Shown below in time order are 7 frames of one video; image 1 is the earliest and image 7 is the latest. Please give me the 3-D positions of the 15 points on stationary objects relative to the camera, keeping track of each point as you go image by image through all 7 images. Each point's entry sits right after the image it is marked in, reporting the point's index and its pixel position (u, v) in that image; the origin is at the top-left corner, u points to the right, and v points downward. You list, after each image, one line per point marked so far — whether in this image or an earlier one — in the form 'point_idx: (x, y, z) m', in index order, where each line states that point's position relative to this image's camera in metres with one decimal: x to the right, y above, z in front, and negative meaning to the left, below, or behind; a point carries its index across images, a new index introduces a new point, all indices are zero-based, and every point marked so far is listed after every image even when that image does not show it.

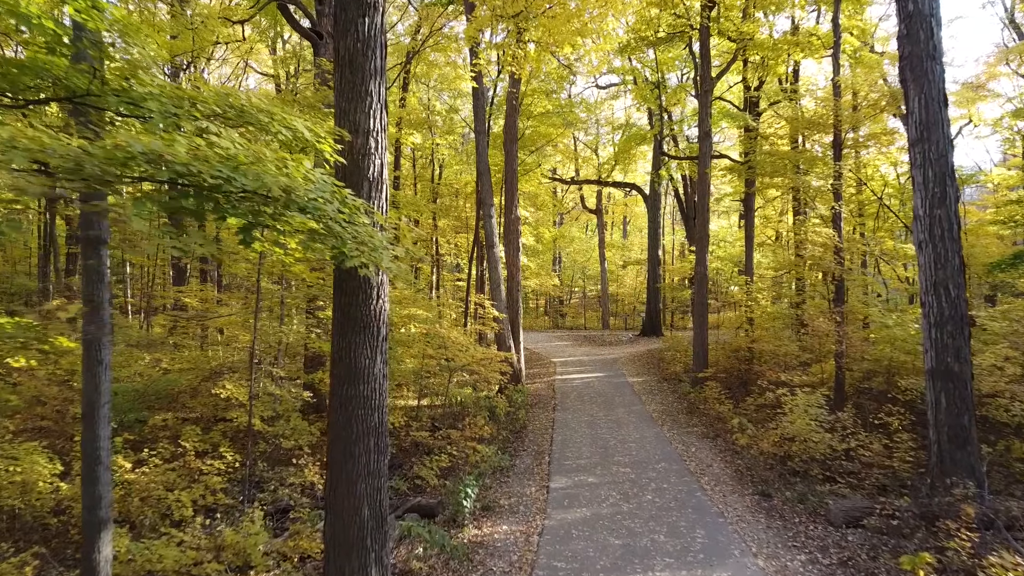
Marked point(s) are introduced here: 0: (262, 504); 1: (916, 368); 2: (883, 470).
0: (-3.0, -2.6, +5.5) m
1: (+7.1, -1.4, +8.1) m
2: (+4.8, -2.4, +6.0) m
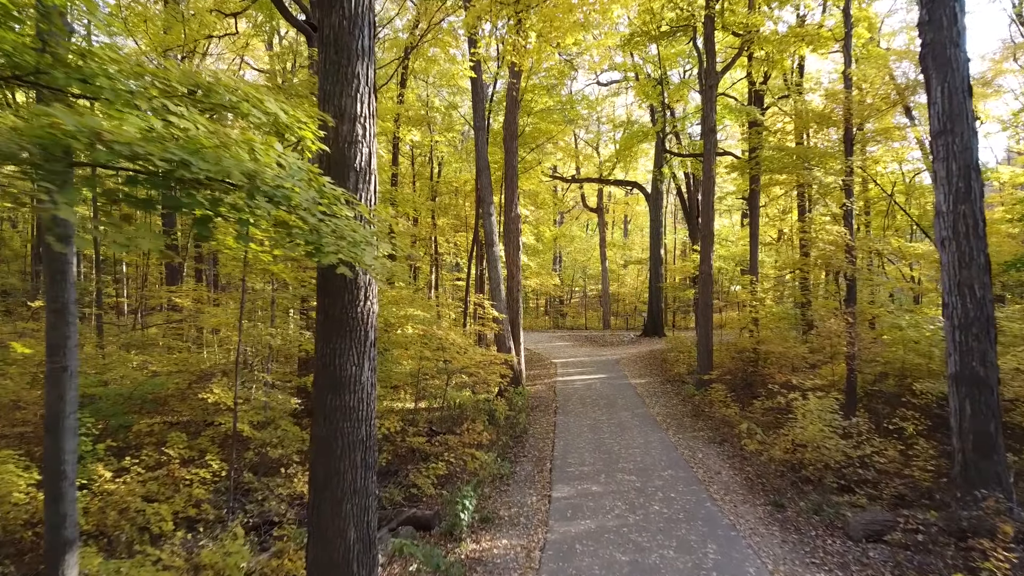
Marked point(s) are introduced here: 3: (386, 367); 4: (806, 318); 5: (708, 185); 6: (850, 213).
0: (-3.0, -2.6, +5.2) m
1: (+7.1, -1.4, +7.9) m
2: (+4.8, -2.4, +5.7) m
3: (-2.1, -1.3, +7.7) m
4: (+6.5, -0.7, +10.3) m
5: (+4.9, +2.5, +11.5) m
6: (+6.9, +1.5, +9.3) m
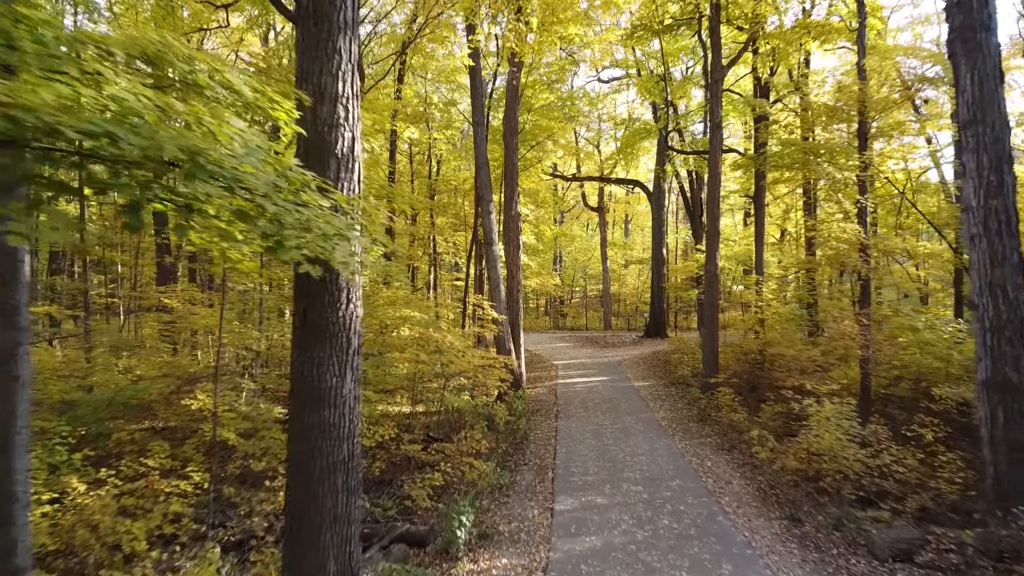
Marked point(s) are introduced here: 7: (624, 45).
0: (-3.0, -2.6, +4.8) m
1: (+7.1, -1.4, +7.5) m
2: (+4.8, -2.4, +5.4) m
3: (-2.1, -1.3, +7.4) m
4: (+6.5, -0.7, +10.0) m
5: (+4.9, +2.5, +11.2) m
6: (+6.9, +1.5, +9.0) m
7: (+3.4, +7.4, +14.1) m
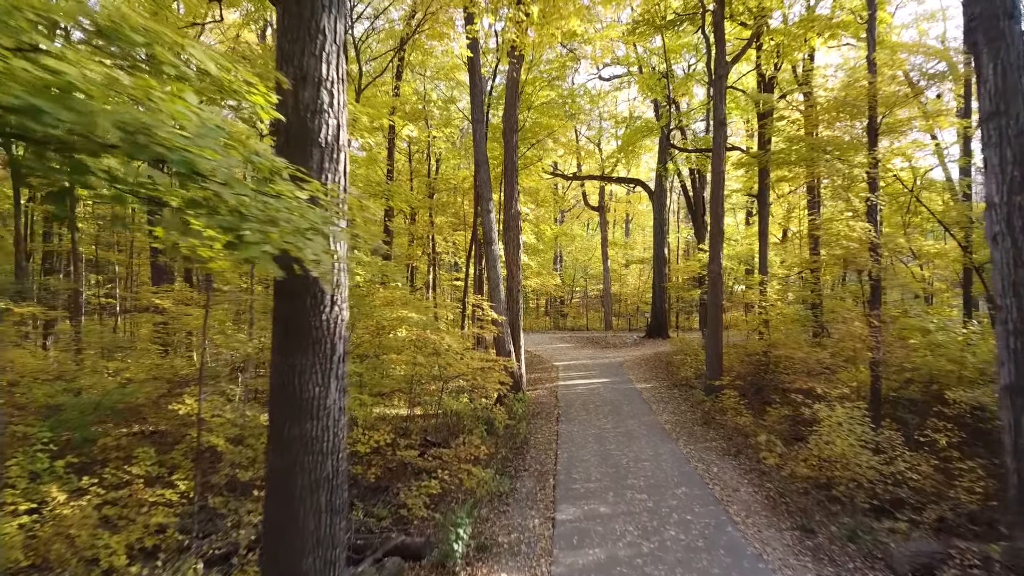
0: (-3.0, -2.6, +4.6) m
1: (+7.1, -1.4, +7.3) m
2: (+4.8, -2.4, +5.2) m
3: (-2.1, -1.3, +7.2) m
4: (+6.5, -0.7, +9.8) m
5: (+4.9, +2.5, +11.0) m
6: (+6.9, +1.5, +8.8) m
7: (+3.4, +7.4, +13.9) m
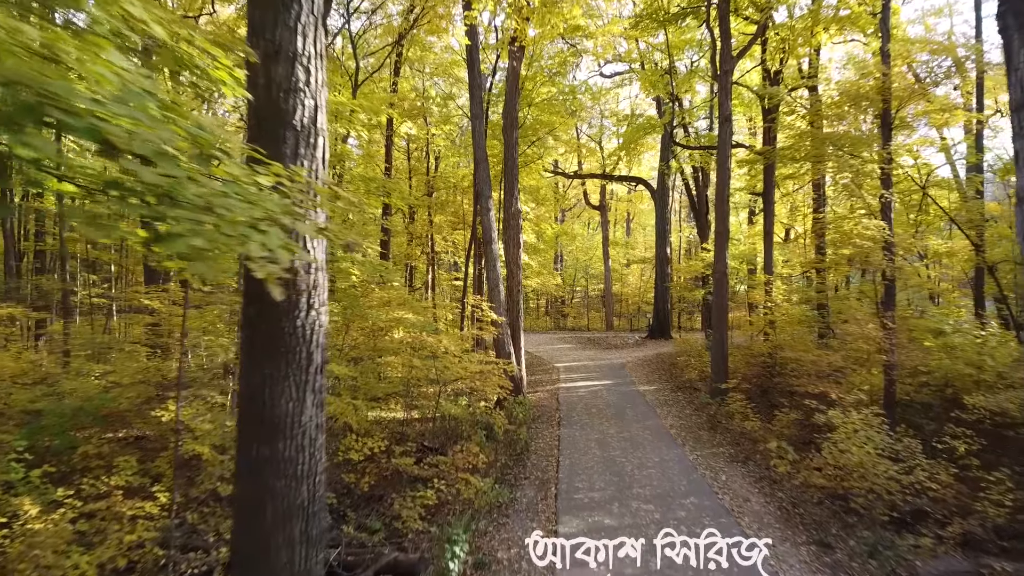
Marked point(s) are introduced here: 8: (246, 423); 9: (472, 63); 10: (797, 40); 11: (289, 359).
0: (-3.0, -2.6, +4.4) m
1: (+7.1, -1.4, +7.0) m
2: (+4.8, -2.4, +4.9) m
3: (-2.1, -1.3, +6.9) m
4: (+6.5, -0.7, +9.5) m
5: (+4.9, +2.5, +10.7) m
6: (+6.9, +1.5, +8.5) m
7: (+3.4, +7.4, +13.6) m
8: (-1.2, -0.6, +2.1) m
9: (-0.9, +5.3, +10.9) m
10: (+7.0, +6.1, +11.3) m
11: (-1.0, -0.3, +2.1) m
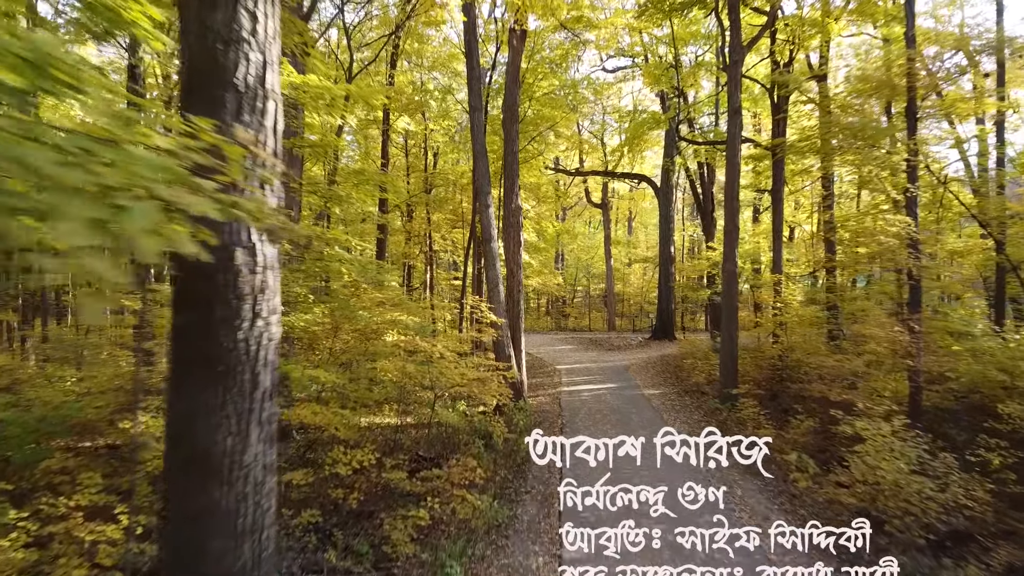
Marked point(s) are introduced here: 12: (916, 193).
0: (-3.0, -2.6, +3.9) m
1: (+7.1, -1.4, +6.6) m
2: (+4.8, -2.4, +4.5) m
3: (-2.1, -1.3, +6.4) m
4: (+6.5, -0.7, +9.1) m
5: (+4.9, +2.5, +10.2) m
6: (+6.9, +1.5, +8.0) m
7: (+3.4, +7.4, +13.2) m
8: (-1.2, -0.6, +1.6) m
9: (-0.9, +5.3, +10.5) m
10: (+7.0, +6.1, +10.9) m
11: (-1.0, -0.3, +1.7) m
12: (+6.9, +1.6, +8.0) m
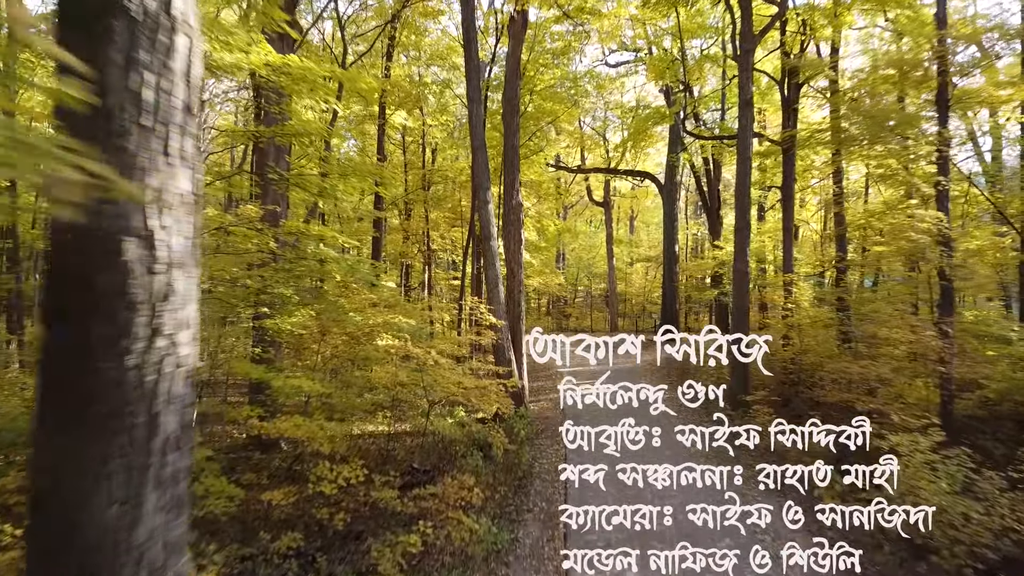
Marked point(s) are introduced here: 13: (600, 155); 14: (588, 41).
0: (-2.9, -2.6, +3.4) m
1: (+7.1, -1.4, +6.1) m
2: (+4.8, -2.4, +4.0) m
3: (-2.1, -1.4, +6.0) m
4: (+6.5, -0.7, +8.6) m
5: (+4.9, +2.5, +9.8) m
6: (+6.9, +1.5, +7.6) m
7: (+3.4, +7.4, +12.7) m
8: (-1.2, -0.6, +1.2) m
9: (-0.9, +5.3, +10.0) m
10: (+7.0, +6.0, +10.4) m
11: (-1.0, -0.4, +1.2) m
12: (+6.9, +1.6, +7.5) m
13: (+3.7, +5.6, +19.5) m
14: (+2.0, +6.5, +12.1) m
